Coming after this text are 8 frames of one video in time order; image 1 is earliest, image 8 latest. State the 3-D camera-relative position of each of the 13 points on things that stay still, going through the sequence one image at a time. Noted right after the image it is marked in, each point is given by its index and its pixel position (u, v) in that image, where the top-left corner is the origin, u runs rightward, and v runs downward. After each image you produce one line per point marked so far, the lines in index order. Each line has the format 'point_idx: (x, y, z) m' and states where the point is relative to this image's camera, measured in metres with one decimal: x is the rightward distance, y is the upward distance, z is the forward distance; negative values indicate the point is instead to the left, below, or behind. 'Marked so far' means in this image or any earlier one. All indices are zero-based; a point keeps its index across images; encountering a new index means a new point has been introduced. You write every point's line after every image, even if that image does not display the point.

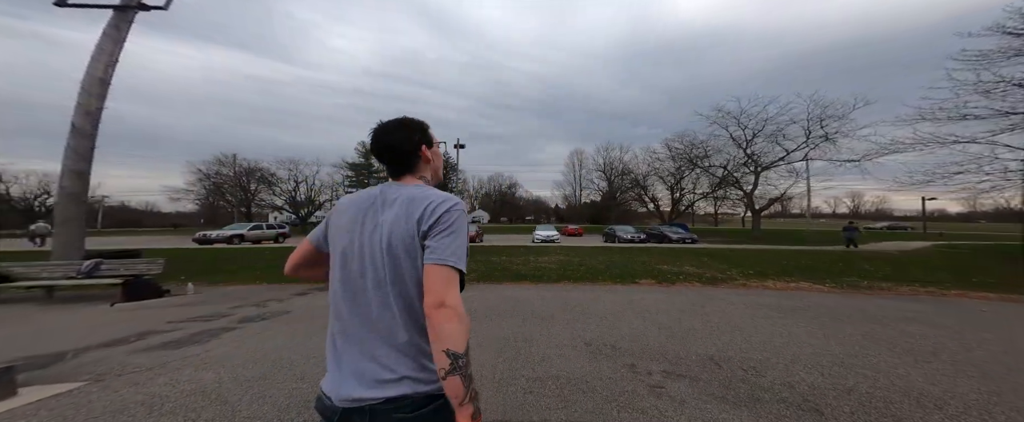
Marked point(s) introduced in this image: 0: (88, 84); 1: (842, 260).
0: (-7.1, +2.1, +5.4) m
1: (+11.2, -1.7, +11.1) m
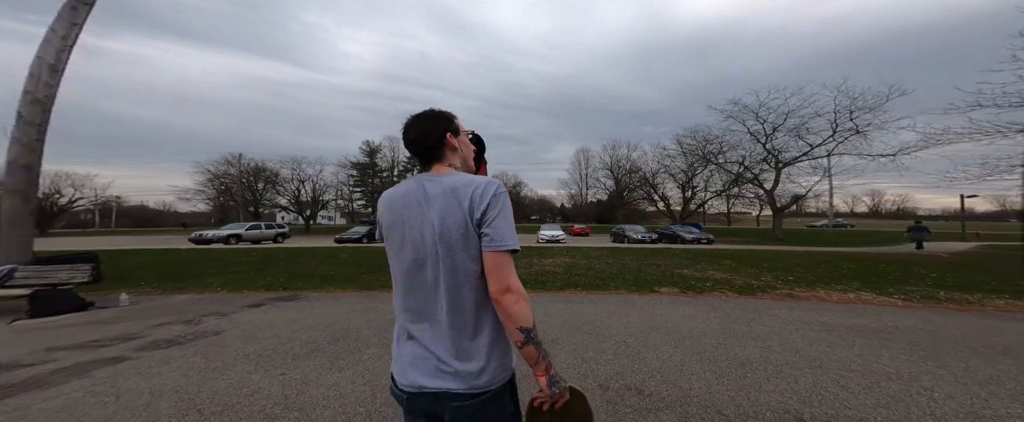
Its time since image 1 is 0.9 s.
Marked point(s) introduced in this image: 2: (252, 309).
0: (-7.1, +2.1, +4.8) m
1: (+11.4, -1.6, +9.9) m
2: (-2.8, -1.0, +3.5) m
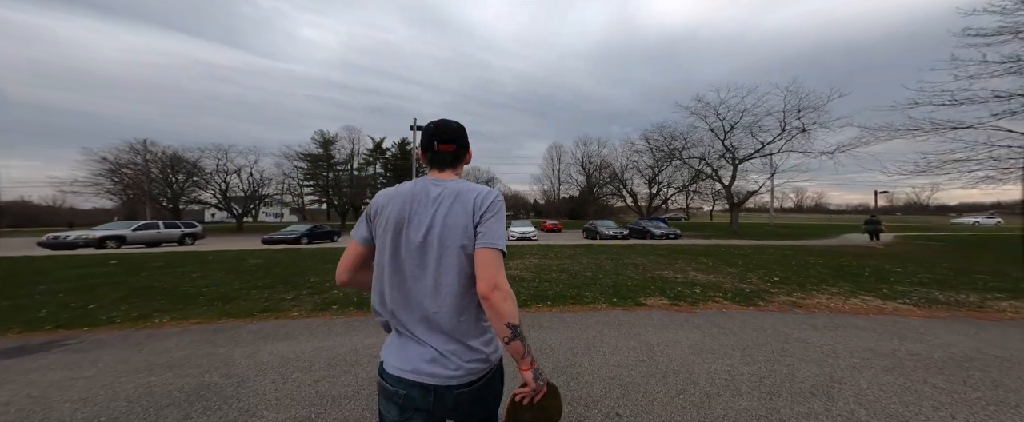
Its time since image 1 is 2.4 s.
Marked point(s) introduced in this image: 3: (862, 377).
0: (-7.7, +2.3, +2.5) m
1: (+10.1, -1.4, +9.7) m
2: (-3.3, -0.9, +1.7) m
3: (+2.3, -1.1, +2.2) m
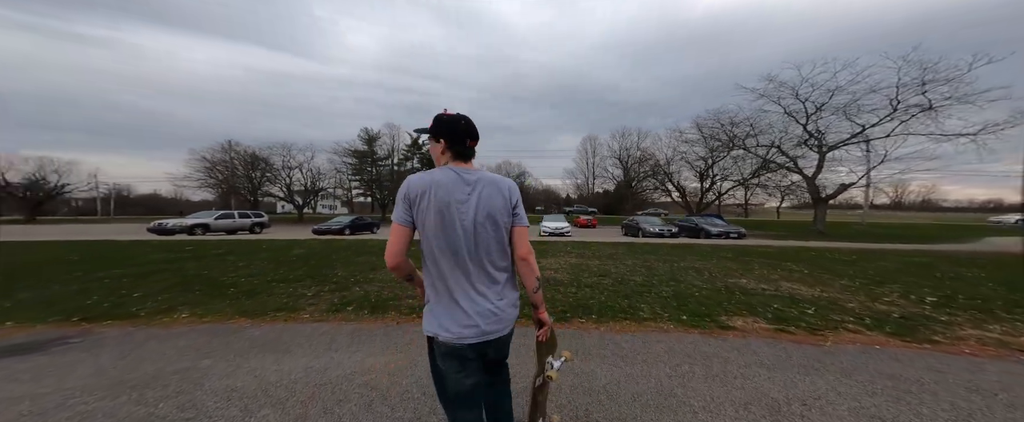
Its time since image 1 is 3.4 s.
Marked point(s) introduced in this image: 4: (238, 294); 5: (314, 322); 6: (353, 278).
0: (-7.4, +2.4, +2.3) m
1: (+11.0, -1.3, +7.5) m
2: (-3.1, -0.8, +1.0) m
3: (+2.5, -1.0, +0.9) m
4: (-8.0, -2.5, +9.9) m
5: (-4.4, -2.5, +7.3) m
6: (-5.7, -2.4, +11.9) m
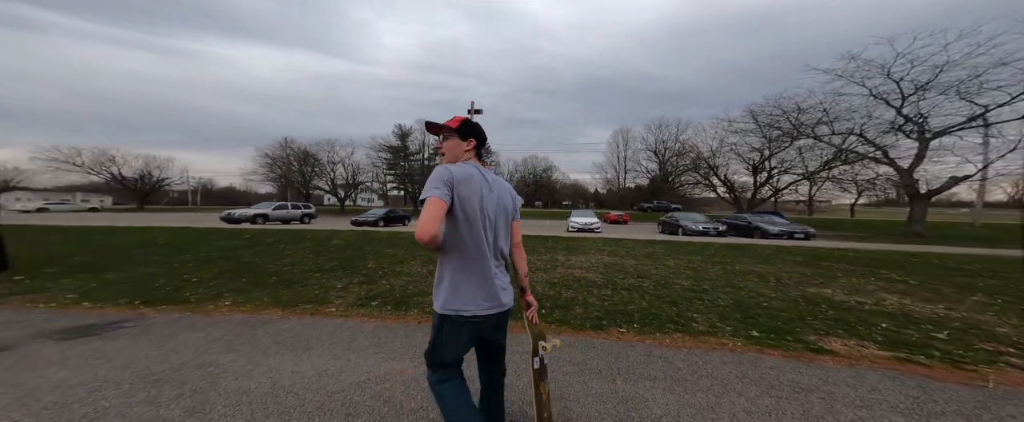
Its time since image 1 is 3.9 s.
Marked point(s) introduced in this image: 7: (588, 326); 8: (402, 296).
0: (-7.2, +2.6, +2.3) m
1: (+11.6, -1.3, +5.8) m
2: (-3.1, -0.7, +0.7) m
3: (+2.5, -1.0, 0.0) m
4: (-7.1, -2.2, +10.0) m
5: (-3.8, -2.3, +7.1) m
6: (-4.7, -2.1, +11.7) m
7: (+1.3, -1.9, +5.4) m
8: (-3.0, -2.3, +8.7) m
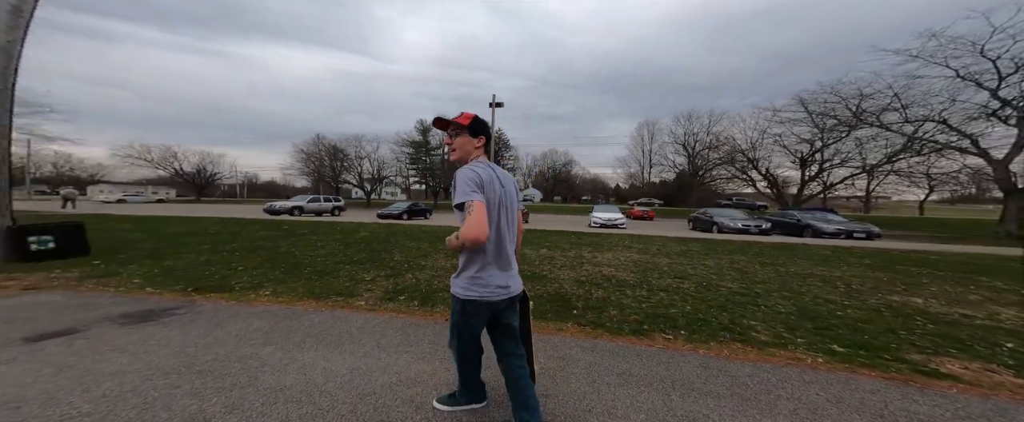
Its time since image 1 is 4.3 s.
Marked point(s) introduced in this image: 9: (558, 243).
0: (-6.9, +2.8, +2.3) m
1: (+12.1, -1.3, +4.6) m
2: (-2.9, -0.6, +0.5) m
3: (+2.7, -0.9, -0.6) m
4: (-6.3, -2.0, +10.0) m
5: (-3.2, -2.1, +6.9) m
6: (-3.8, -1.9, +11.6) m
7: (+1.8, -1.8, +4.9) m
8: (-2.3, -2.1, +8.5) m
9: (+2.3, -1.6, +16.3) m
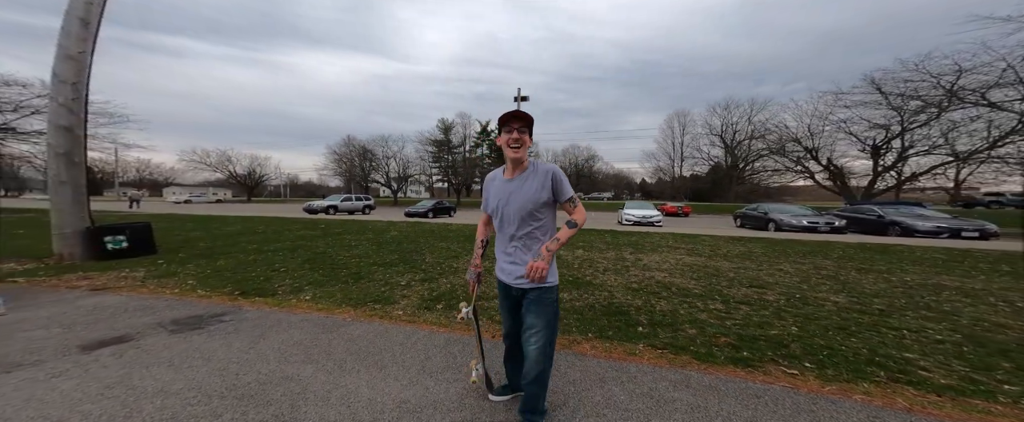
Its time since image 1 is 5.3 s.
0: (-6.2, +2.6, +1.9) m
1: (+12.9, -1.2, +3.0) m
2: (-2.3, -0.7, -0.2) m
3: (+3.2, -1.0, -1.6) m
4: (-5.1, -2.0, +9.6) m
5: (-2.2, -2.2, +6.3) m
6: (-2.5, -1.9, +11.0) m
7: (+2.7, -1.8, +4.0) m
8: (-1.2, -2.1, +7.8) m
9: (+3.9, -1.5, +15.3) m
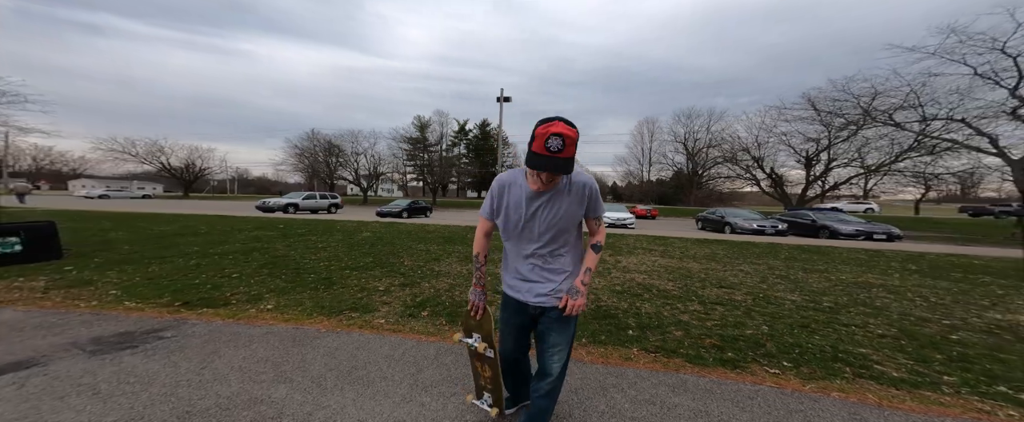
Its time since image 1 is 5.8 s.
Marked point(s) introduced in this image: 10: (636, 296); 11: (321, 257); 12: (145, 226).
0: (-5.8, +2.5, +1.4) m
1: (+13.1, -1.4, +4.5) m
2: (-1.7, -0.9, -0.3) m
3: (+3.9, -1.2, -1.1) m
4: (-5.5, -2.2, +9.2) m
5: (-2.3, -2.3, +6.2) m
6: (-3.1, -2.1, +10.8) m
7: (+2.8, -2.0, +4.4) m
8: (-1.4, -2.3, +7.8) m
9: (+2.8, -1.7, +15.8) m
10: (+3.0, -2.0, +7.8) m
11: (-7.0, -1.8, +11.8) m
12: (-20.1, -1.1, +17.5) m
